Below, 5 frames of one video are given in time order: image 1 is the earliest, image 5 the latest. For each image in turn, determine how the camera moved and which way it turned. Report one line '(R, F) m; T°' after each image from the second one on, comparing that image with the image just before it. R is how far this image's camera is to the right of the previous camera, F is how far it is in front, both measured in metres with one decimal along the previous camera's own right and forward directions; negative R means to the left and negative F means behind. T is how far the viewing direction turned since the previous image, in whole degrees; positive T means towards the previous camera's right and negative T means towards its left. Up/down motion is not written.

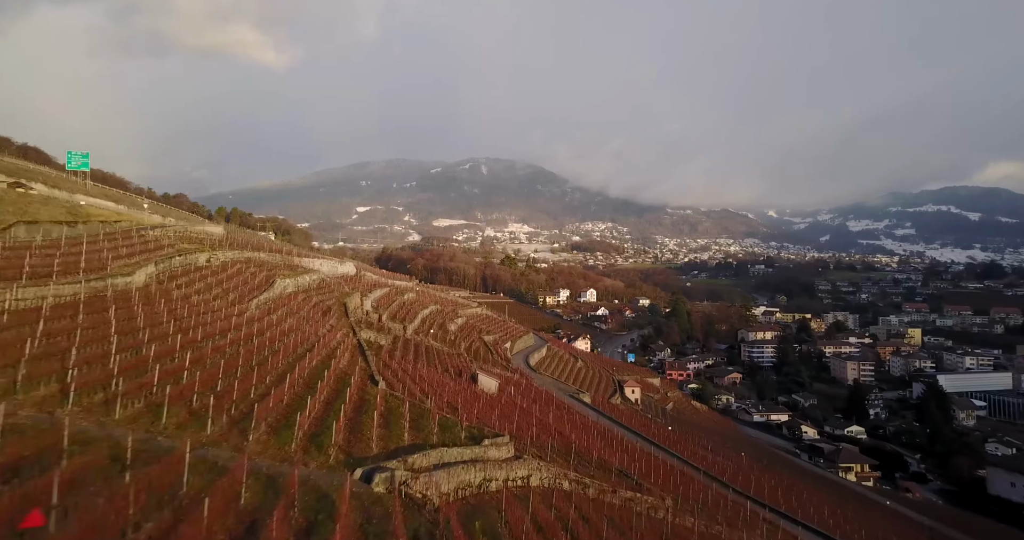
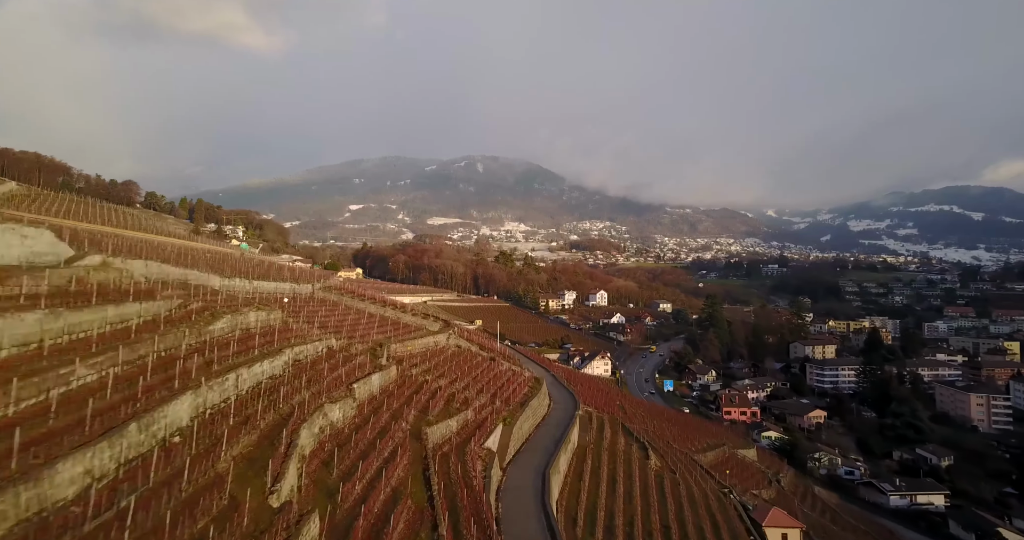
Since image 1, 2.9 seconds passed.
(0.0, +14.5) m; 0°
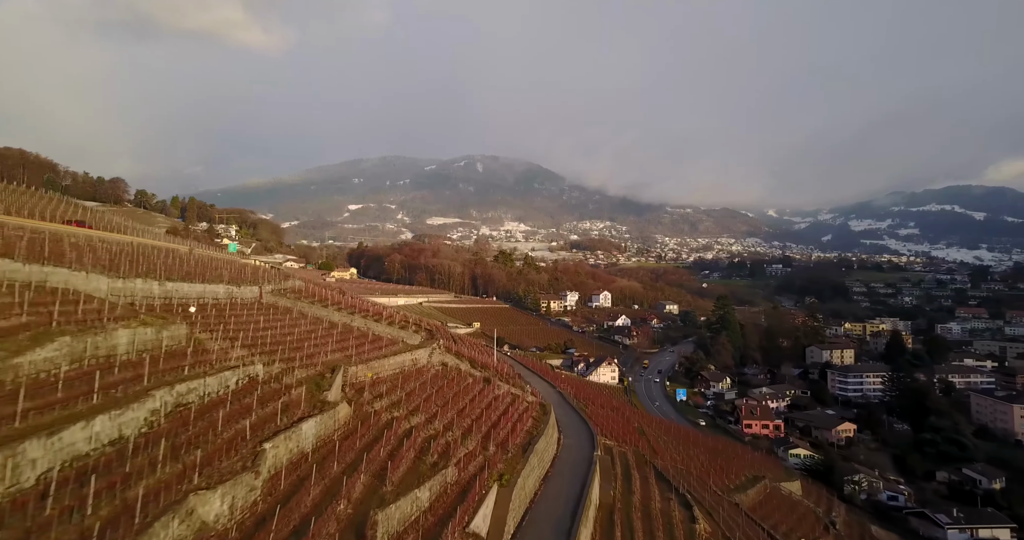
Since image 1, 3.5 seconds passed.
(0.0, +3.2) m; 0°
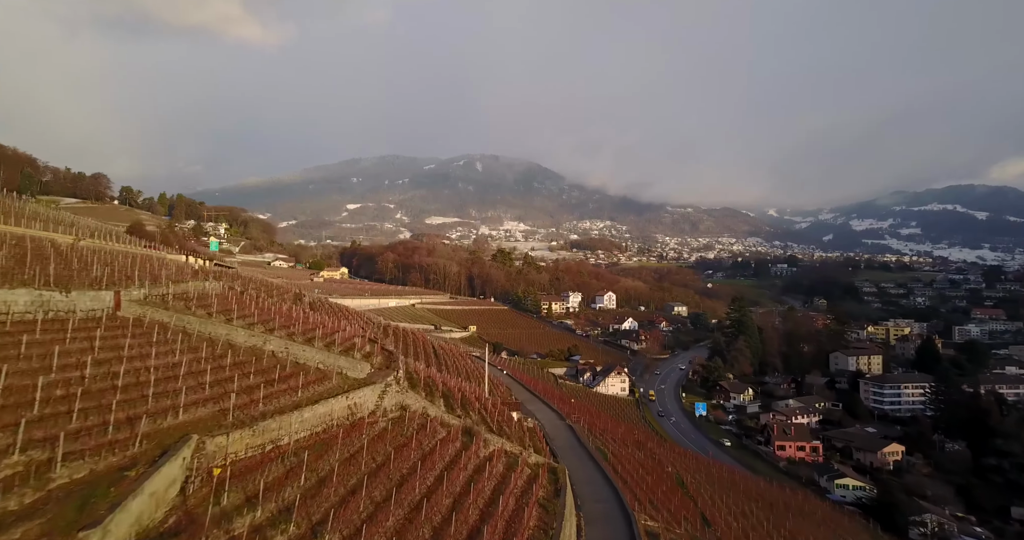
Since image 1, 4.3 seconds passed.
(+0.1, +4.3) m; 0°
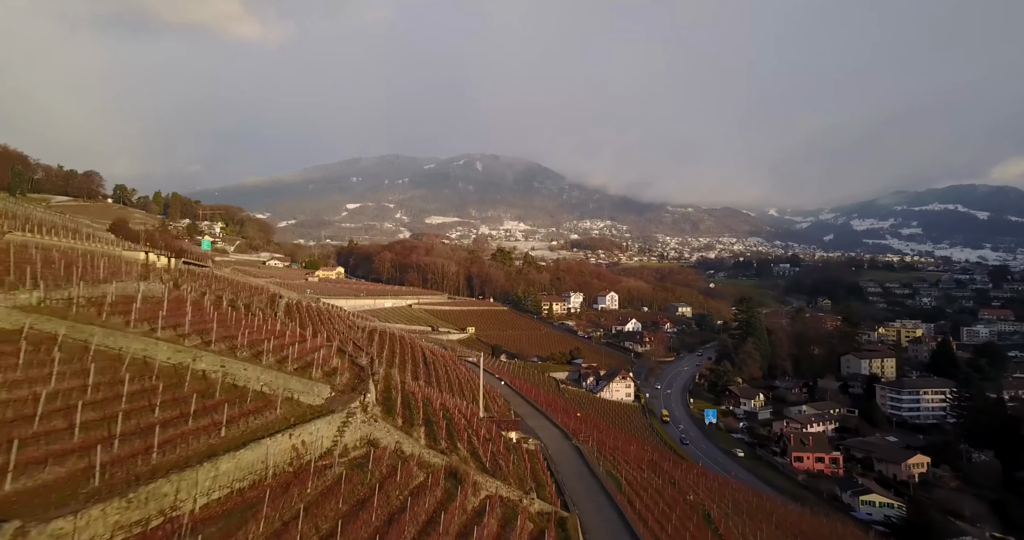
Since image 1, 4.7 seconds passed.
(0.0, +1.8) m; 0°
